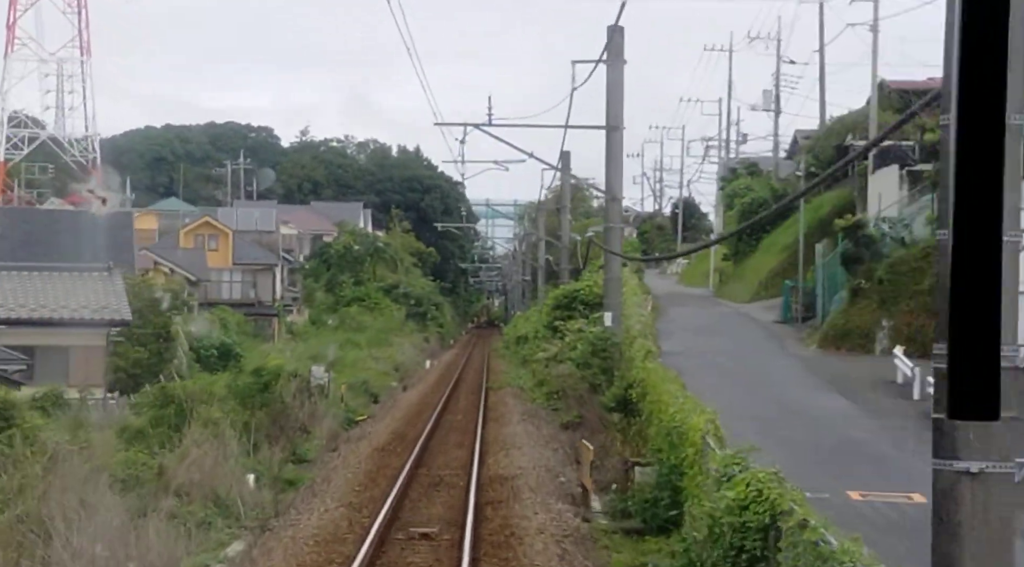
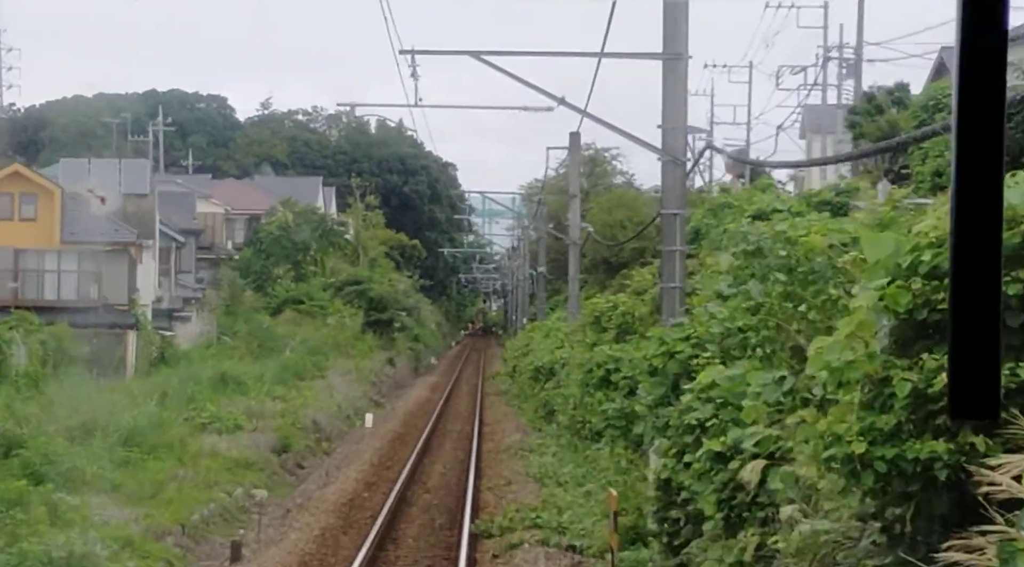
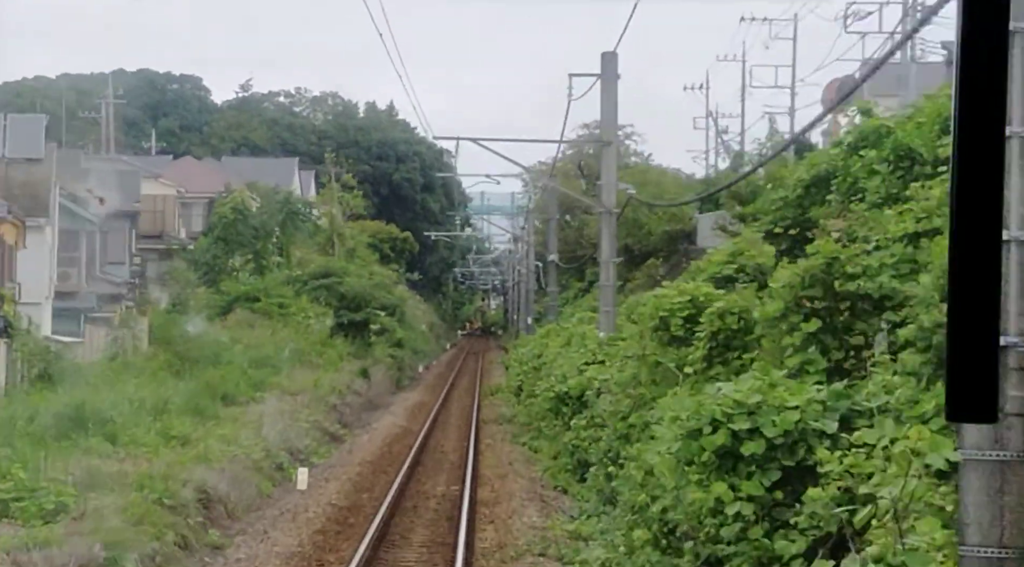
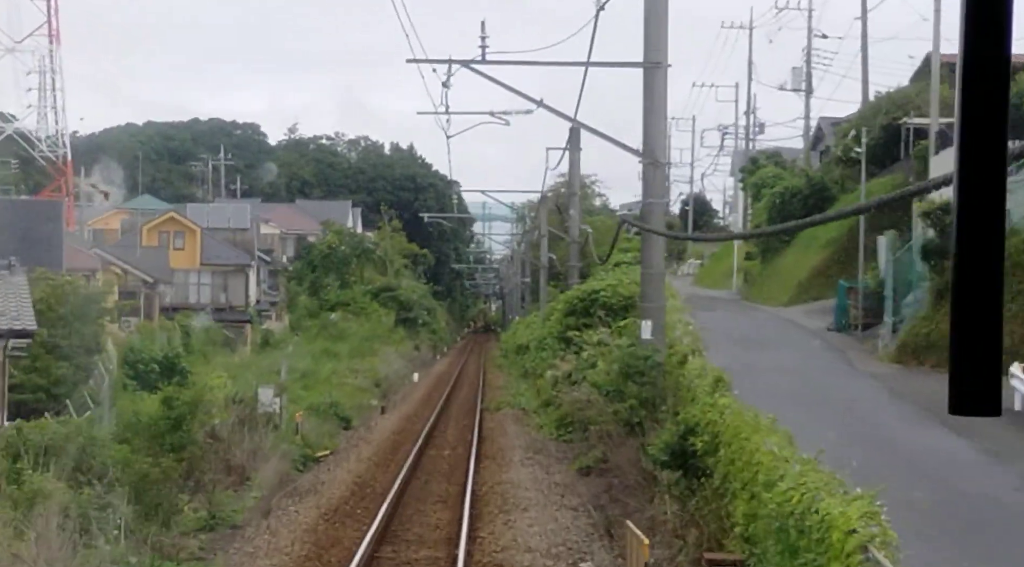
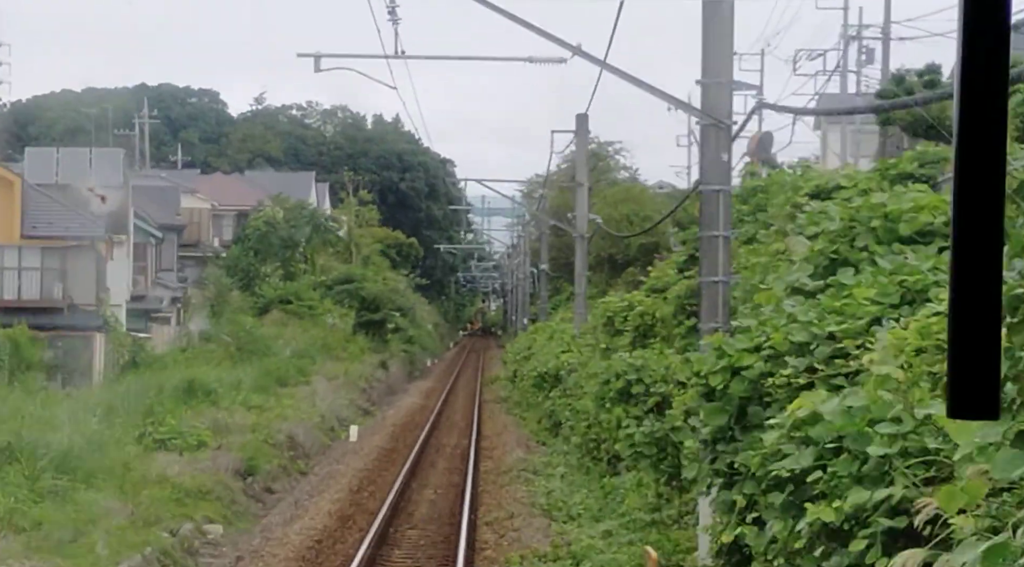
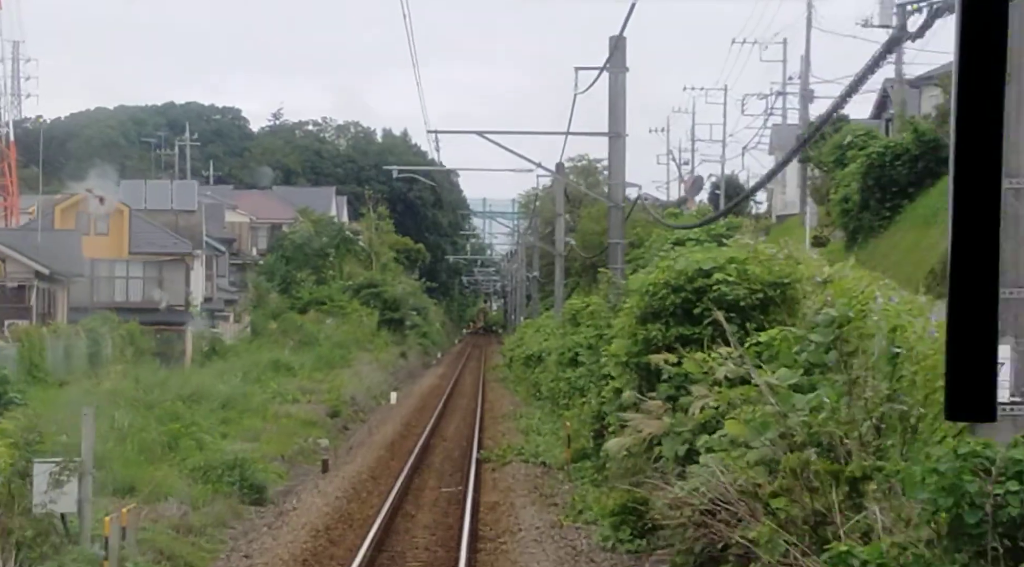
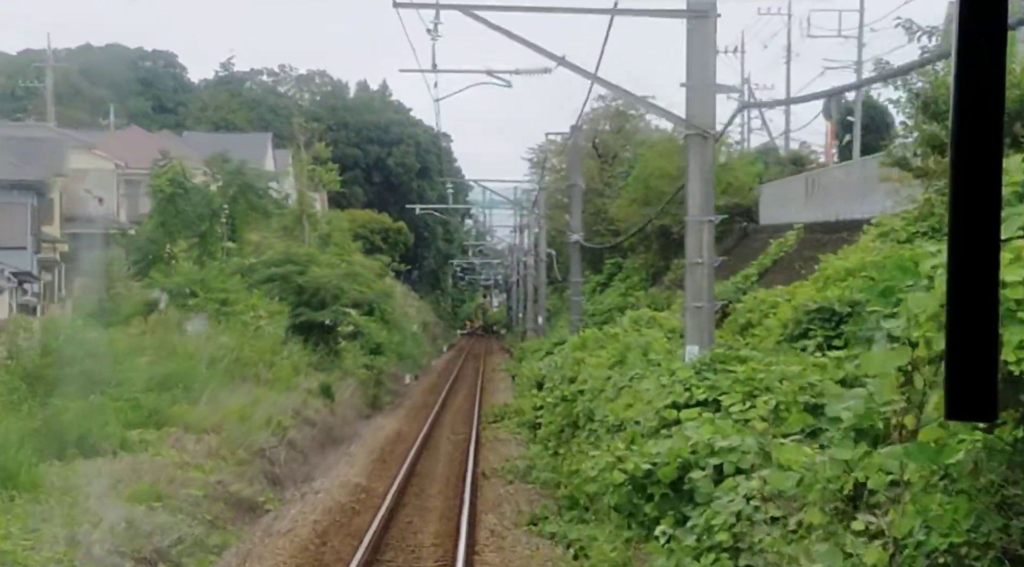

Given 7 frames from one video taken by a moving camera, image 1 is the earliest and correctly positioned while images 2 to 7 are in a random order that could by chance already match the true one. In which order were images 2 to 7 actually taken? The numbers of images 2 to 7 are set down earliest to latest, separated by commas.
4, 6, 2, 5, 3, 7
